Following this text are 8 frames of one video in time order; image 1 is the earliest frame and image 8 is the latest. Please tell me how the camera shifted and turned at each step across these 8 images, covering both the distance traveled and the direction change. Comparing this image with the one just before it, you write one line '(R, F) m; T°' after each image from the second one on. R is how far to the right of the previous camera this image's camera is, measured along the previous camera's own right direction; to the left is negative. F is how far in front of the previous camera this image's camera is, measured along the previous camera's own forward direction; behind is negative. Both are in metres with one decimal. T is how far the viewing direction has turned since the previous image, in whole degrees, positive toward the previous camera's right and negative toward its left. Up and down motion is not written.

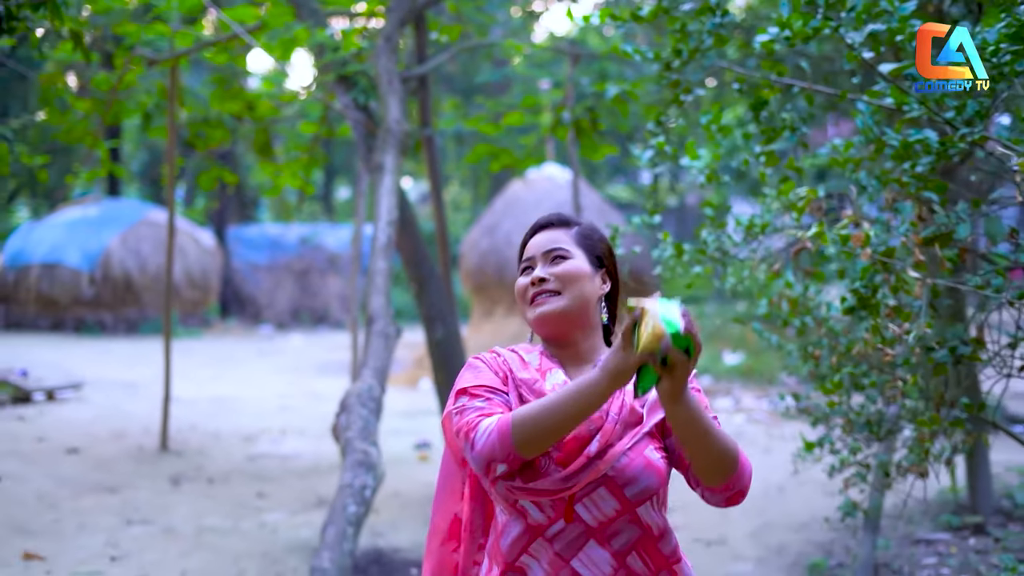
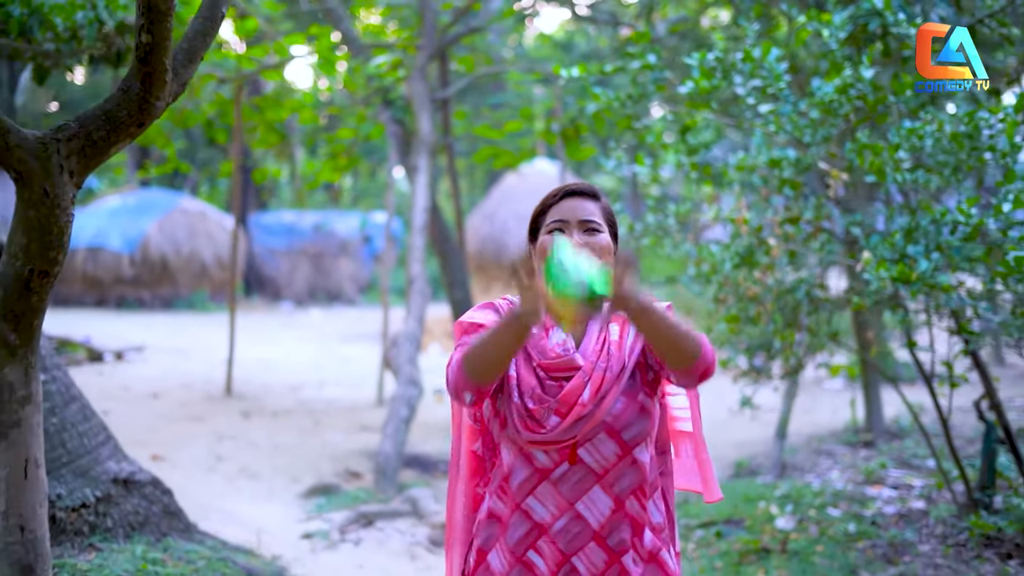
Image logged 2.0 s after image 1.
(-0.1, -1.6) m; 0°
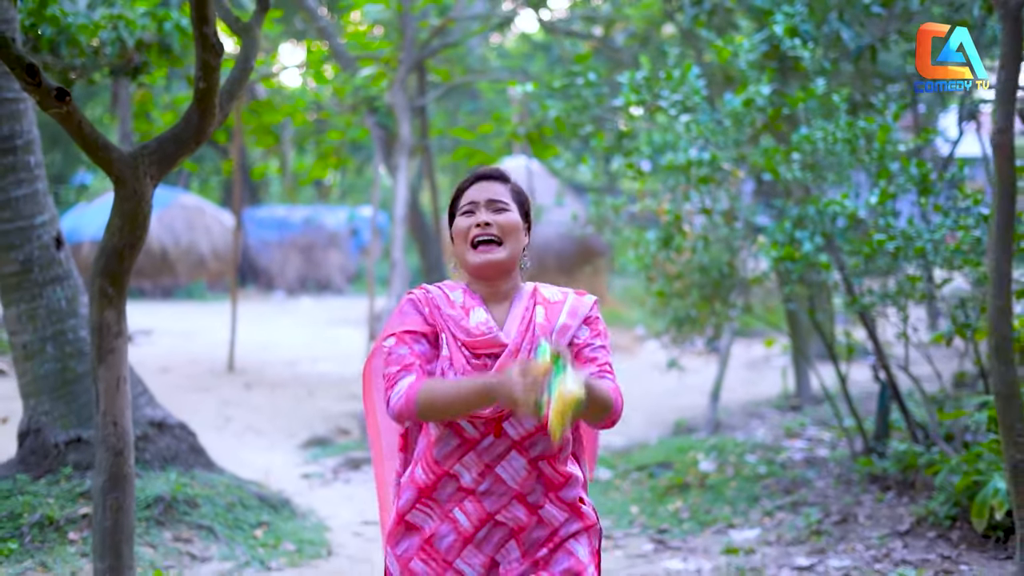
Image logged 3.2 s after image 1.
(+0.1, -1.0) m; 0°
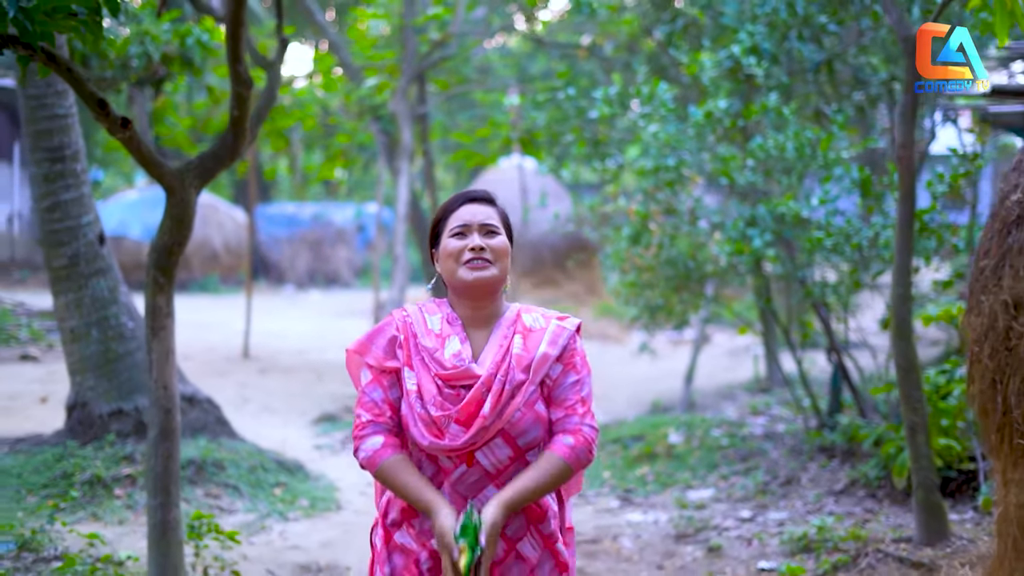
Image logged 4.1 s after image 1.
(+0.1, -0.7) m; 0°
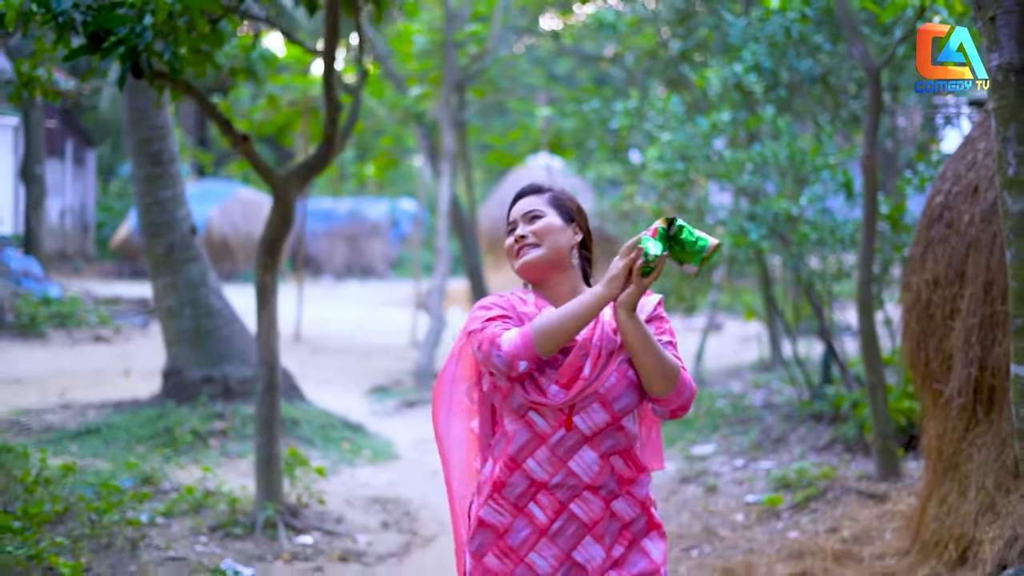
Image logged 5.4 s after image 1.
(0.0, -1.0) m; -1°
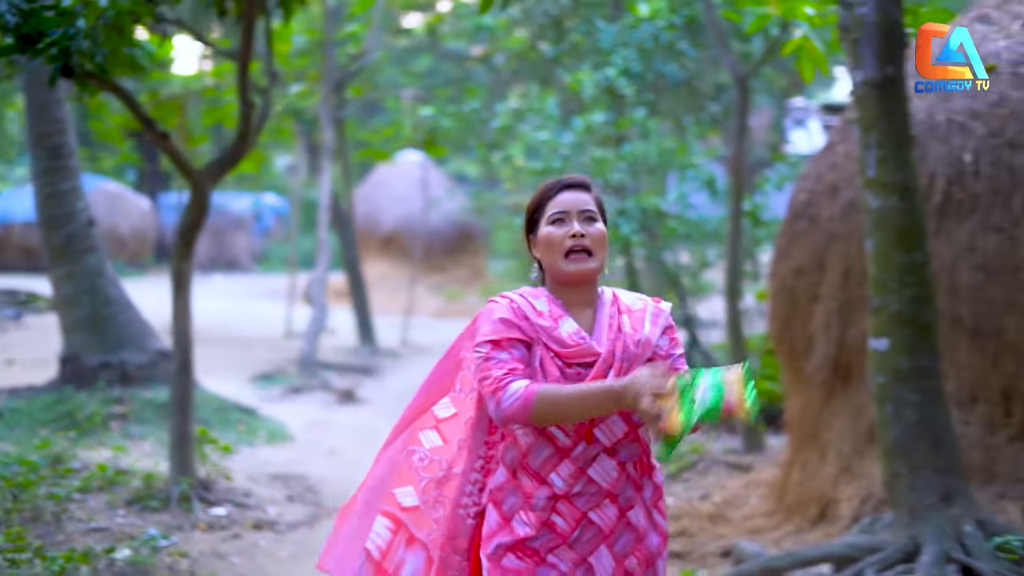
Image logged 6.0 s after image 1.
(-0.2, -0.4) m; +5°
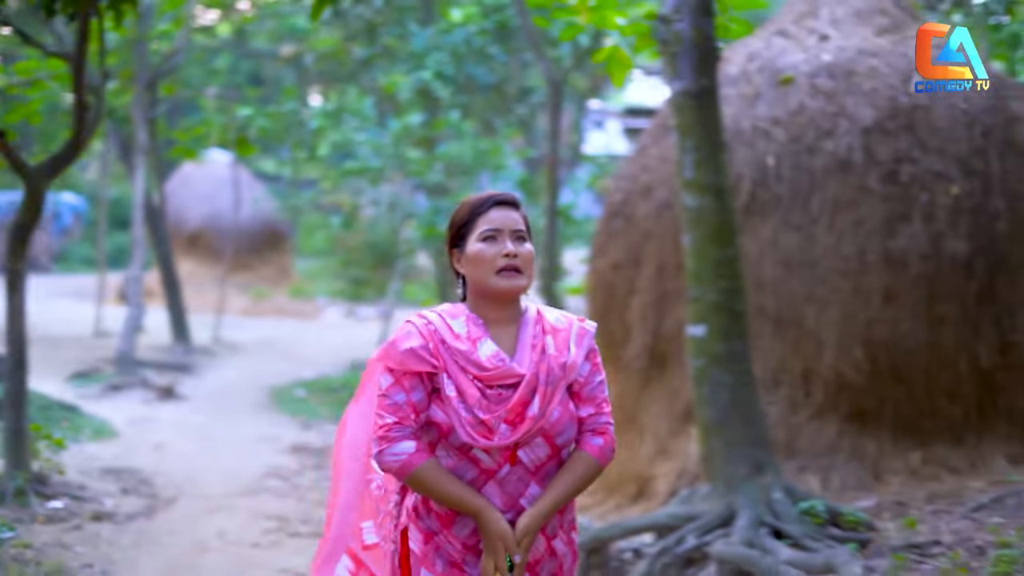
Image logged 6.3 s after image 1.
(-0.1, -0.2) m; +7°
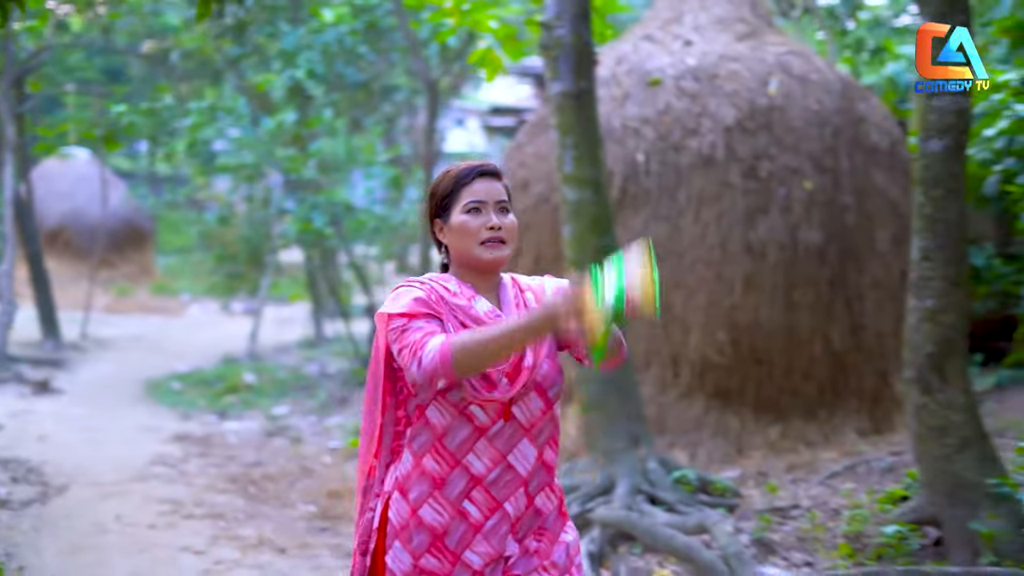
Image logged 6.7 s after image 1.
(-0.1, -0.3) m; +5°
